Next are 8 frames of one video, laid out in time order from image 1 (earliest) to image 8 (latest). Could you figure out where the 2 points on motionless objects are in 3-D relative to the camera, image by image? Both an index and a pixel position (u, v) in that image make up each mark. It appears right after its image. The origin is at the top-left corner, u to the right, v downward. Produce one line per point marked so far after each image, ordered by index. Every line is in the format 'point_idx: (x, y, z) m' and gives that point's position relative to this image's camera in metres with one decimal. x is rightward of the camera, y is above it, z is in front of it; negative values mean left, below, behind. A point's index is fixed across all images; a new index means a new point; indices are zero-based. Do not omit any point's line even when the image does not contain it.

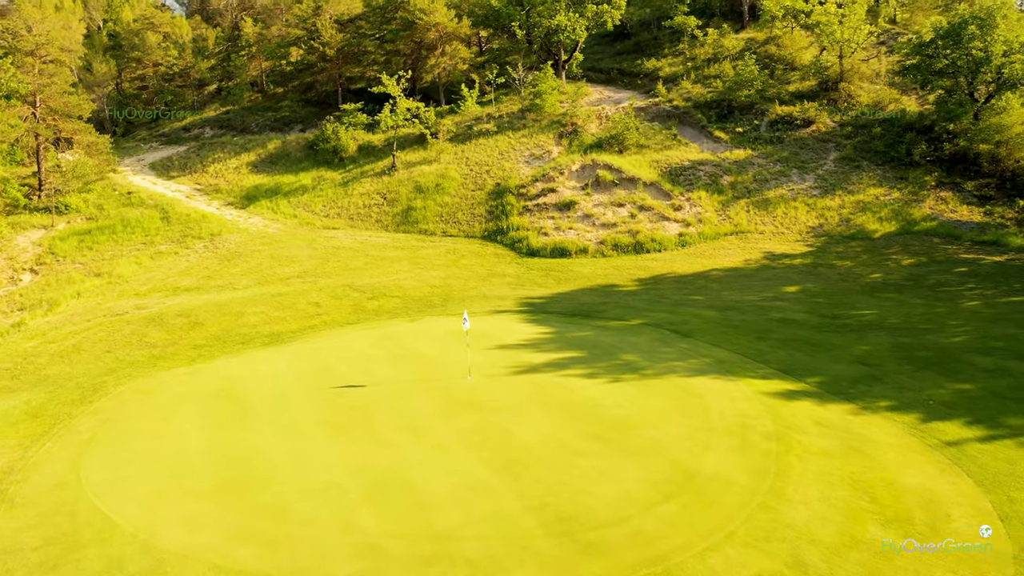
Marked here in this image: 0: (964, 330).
0: (+10.7, -1.0, +19.4) m
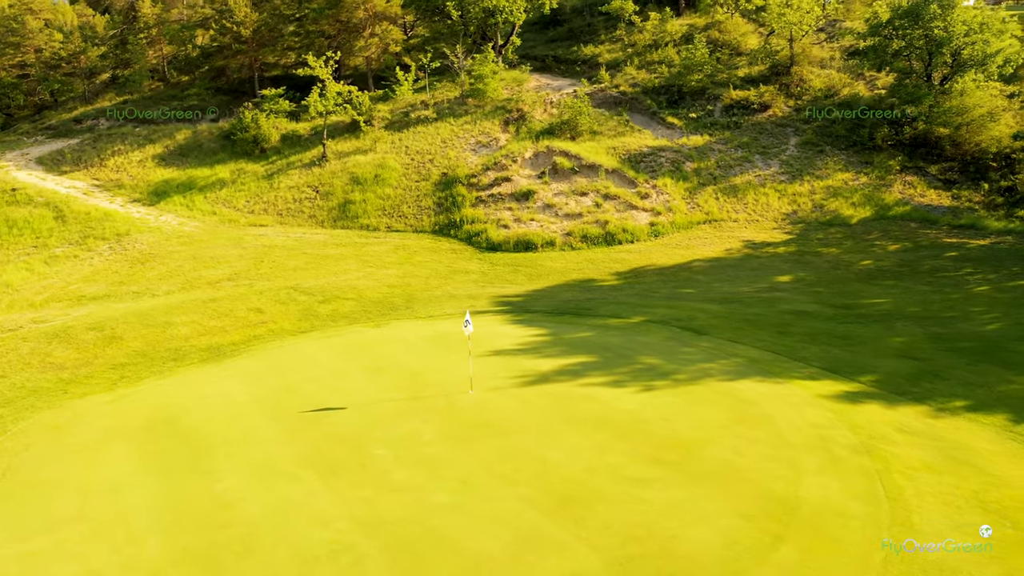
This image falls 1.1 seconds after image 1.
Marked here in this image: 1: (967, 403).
0: (+10.5, -0.6, +17.8) m
1: (+7.3, -1.8, +13.1) m
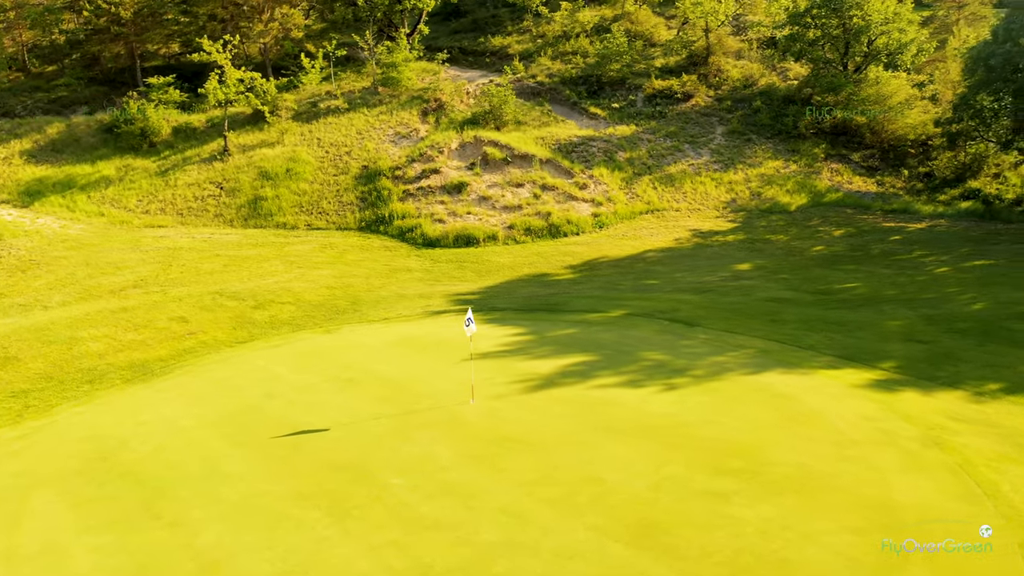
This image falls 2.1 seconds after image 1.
0: (+9.8, -0.2, +17.5) m
1: (+7.4, -1.5, +12.4) m
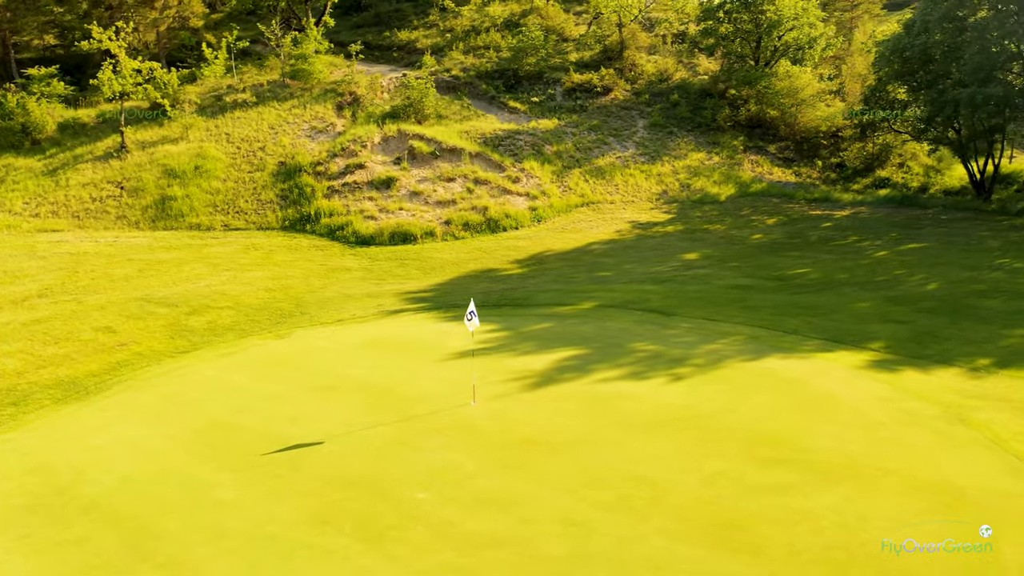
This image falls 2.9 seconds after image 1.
0: (+8.9, +0.2, +17.9) m
1: (+7.3, -1.1, +12.5) m
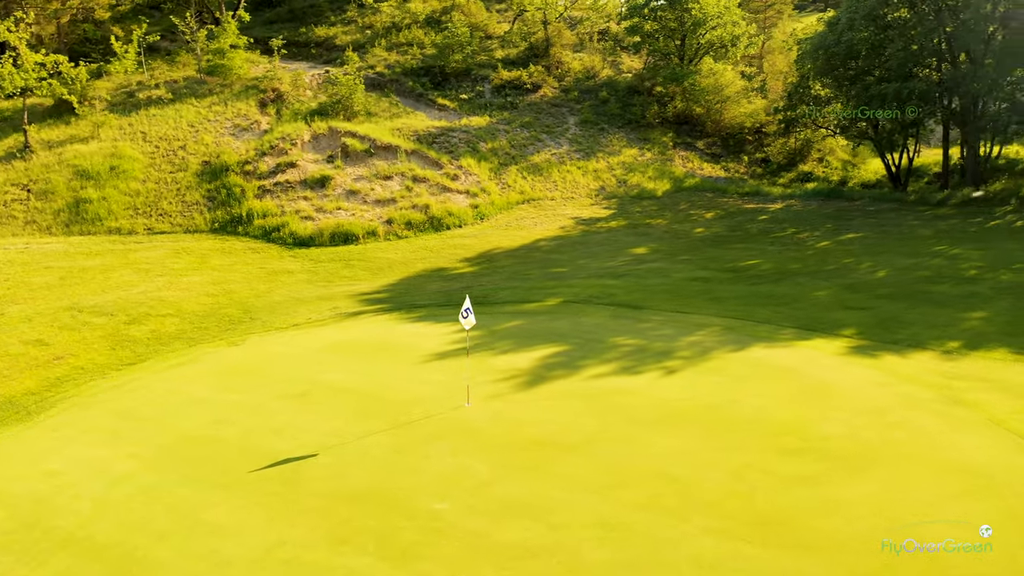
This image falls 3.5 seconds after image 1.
0: (+8.0, +0.5, +18.3) m
1: (+7.0, -0.8, +12.8) m
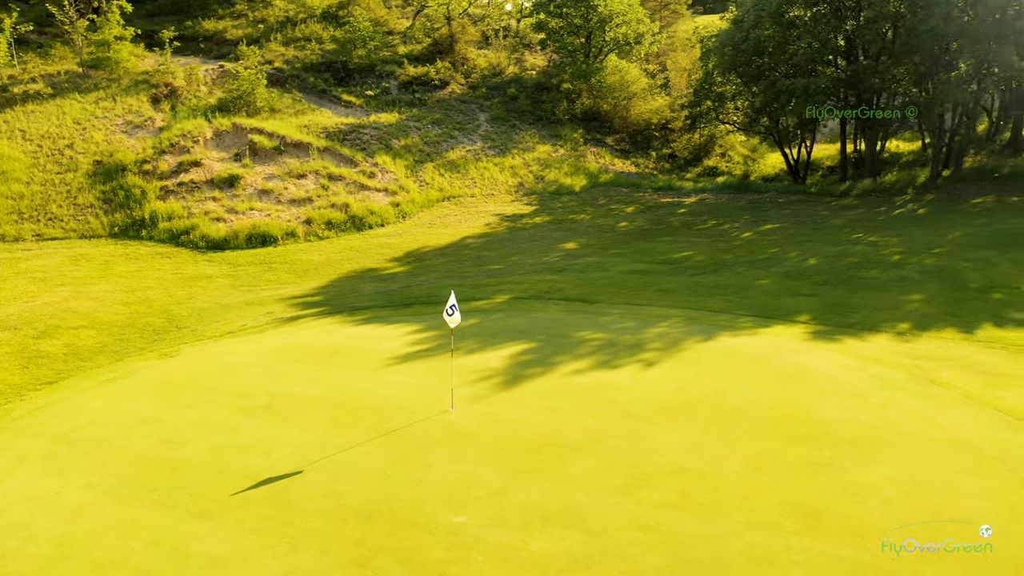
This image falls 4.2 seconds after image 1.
0: (+6.5, +0.8, +18.8) m
1: (+6.4, -0.6, +13.2) m
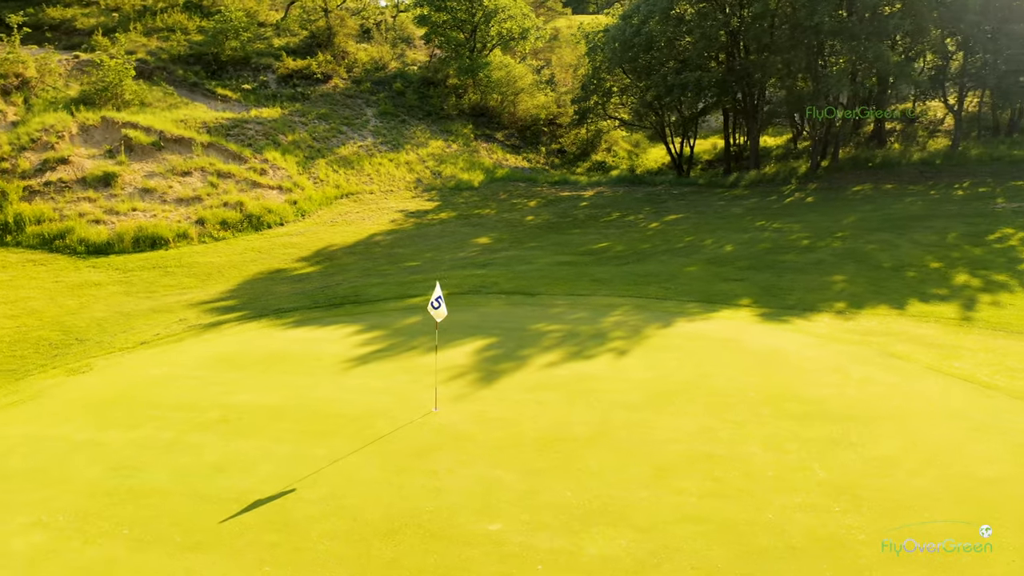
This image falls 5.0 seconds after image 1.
0: (+4.7, +1.1, +19.2) m
1: (+5.5, -0.2, +13.6) m
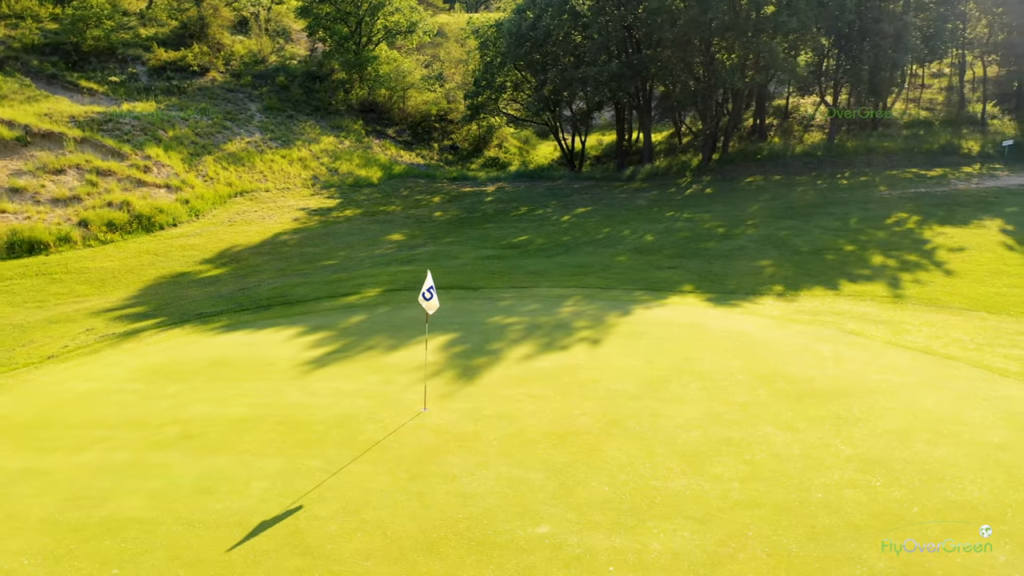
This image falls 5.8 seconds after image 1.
0: (+2.8, +1.3, +19.3) m
1: (+4.5, 0.0, +13.9) m
